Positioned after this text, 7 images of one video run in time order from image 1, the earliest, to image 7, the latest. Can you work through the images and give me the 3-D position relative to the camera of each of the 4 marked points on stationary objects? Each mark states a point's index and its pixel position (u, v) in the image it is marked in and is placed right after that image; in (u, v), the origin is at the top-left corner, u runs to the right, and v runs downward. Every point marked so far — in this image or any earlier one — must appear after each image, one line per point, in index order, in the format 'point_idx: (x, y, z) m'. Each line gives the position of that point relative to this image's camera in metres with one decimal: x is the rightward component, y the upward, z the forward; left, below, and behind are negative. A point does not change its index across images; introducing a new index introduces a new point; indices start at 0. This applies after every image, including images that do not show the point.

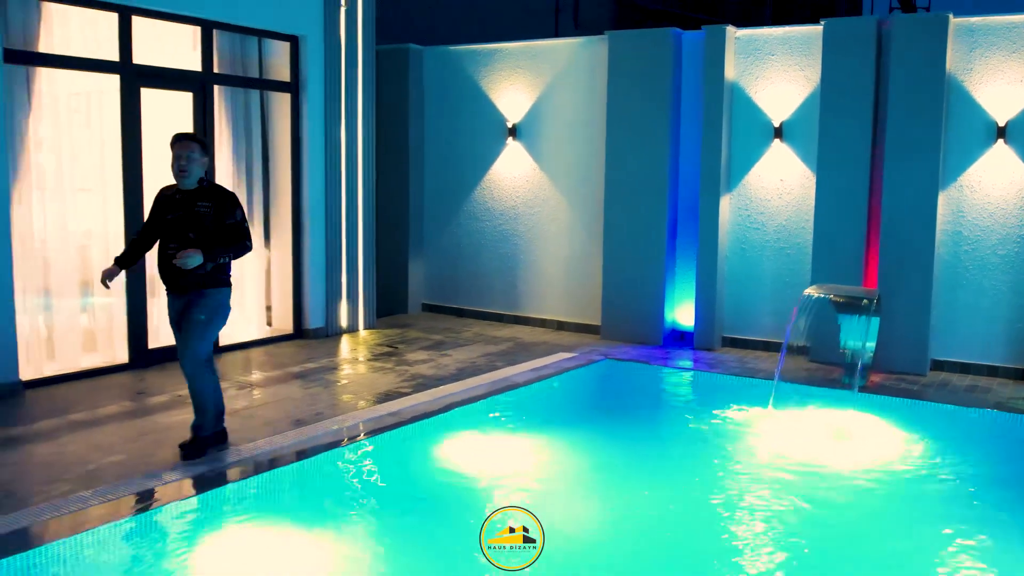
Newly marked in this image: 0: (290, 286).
0: (-1.7, 0.0, +8.0) m
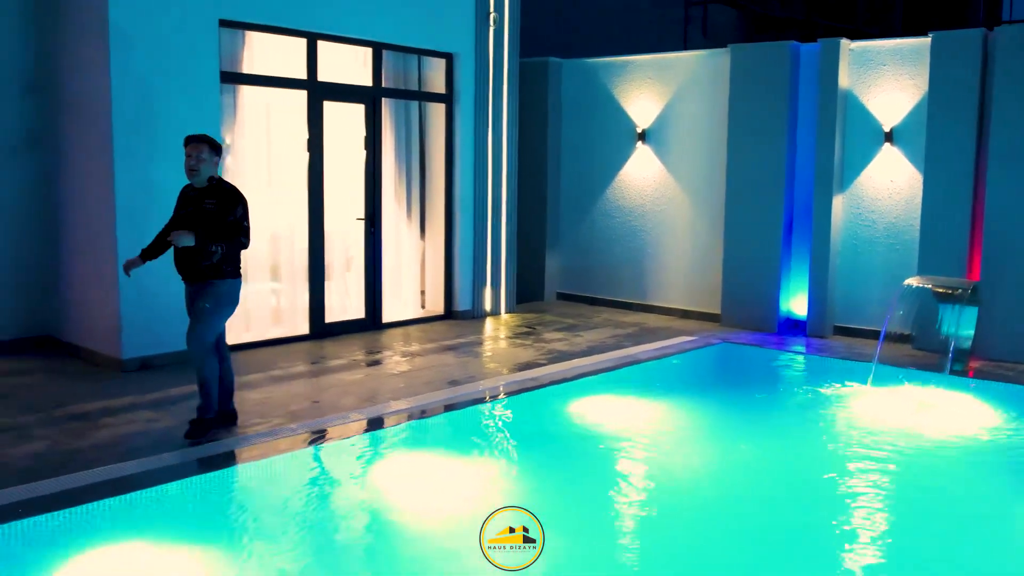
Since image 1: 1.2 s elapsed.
0: (-0.6, +0.1, +9.0) m
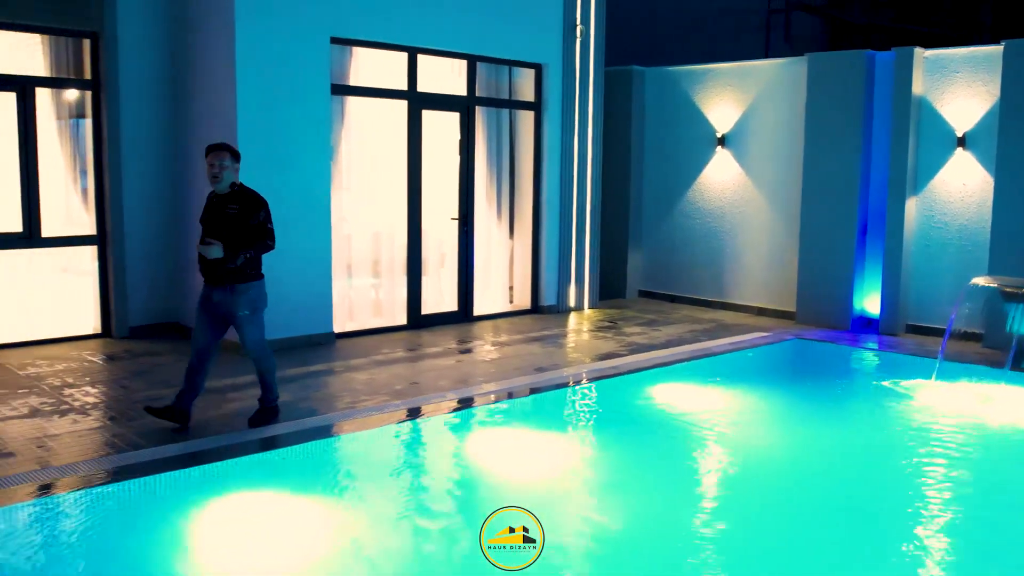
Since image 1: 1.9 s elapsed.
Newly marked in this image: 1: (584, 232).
0: (+0.2, +0.2, +9.6) m
1: (+0.7, +0.5, +9.9) m
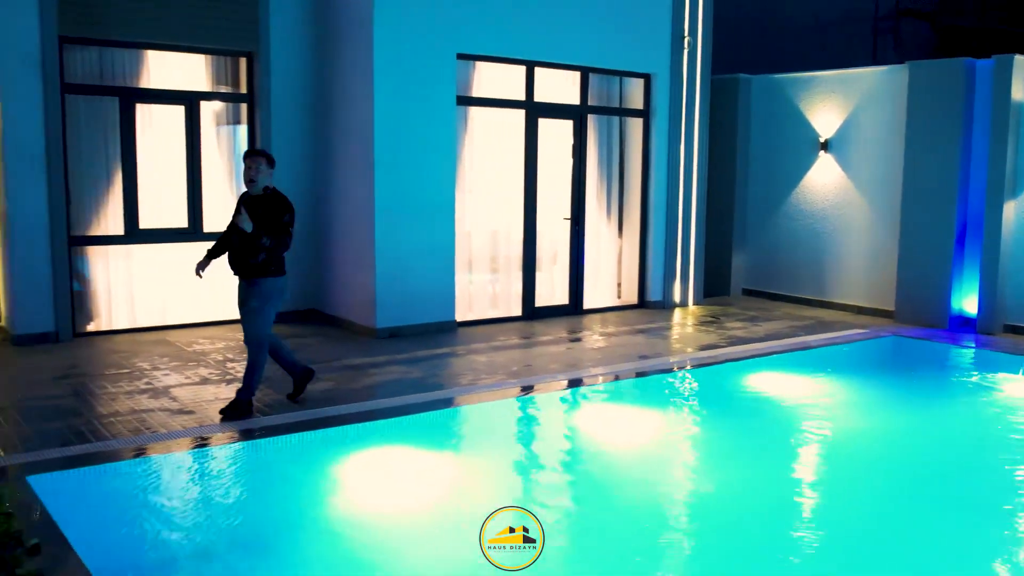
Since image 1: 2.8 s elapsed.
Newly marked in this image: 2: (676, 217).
0: (+1.2, +0.2, +10.2) m
1: (+1.8, +0.6, +10.4) m
2: (+1.6, +0.7, +10.3) m
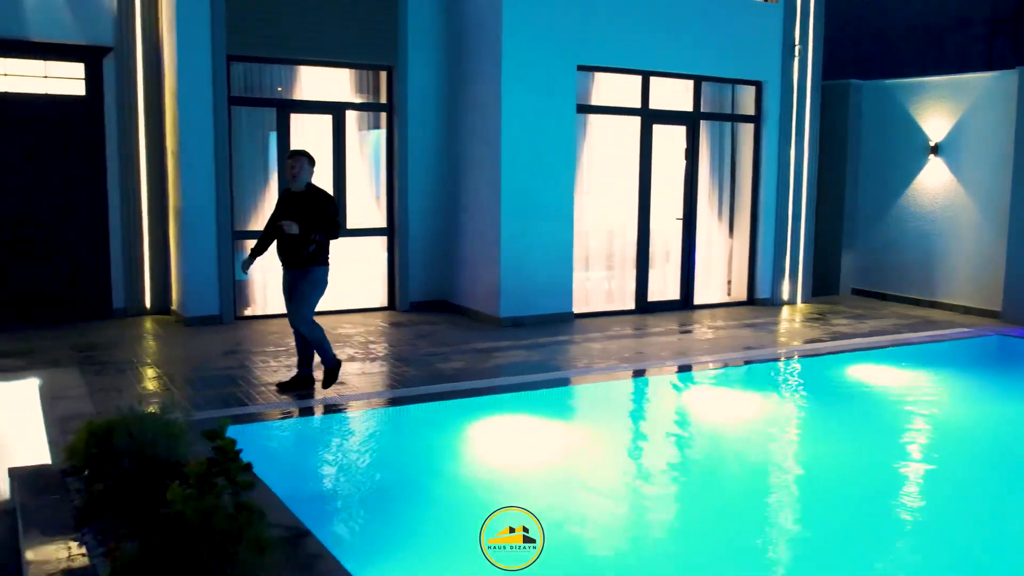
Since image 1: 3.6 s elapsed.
0: (+2.4, +0.2, +10.7) m
1: (+3.0, +0.6, +10.8) m
2: (+2.8, +0.7, +10.7) m
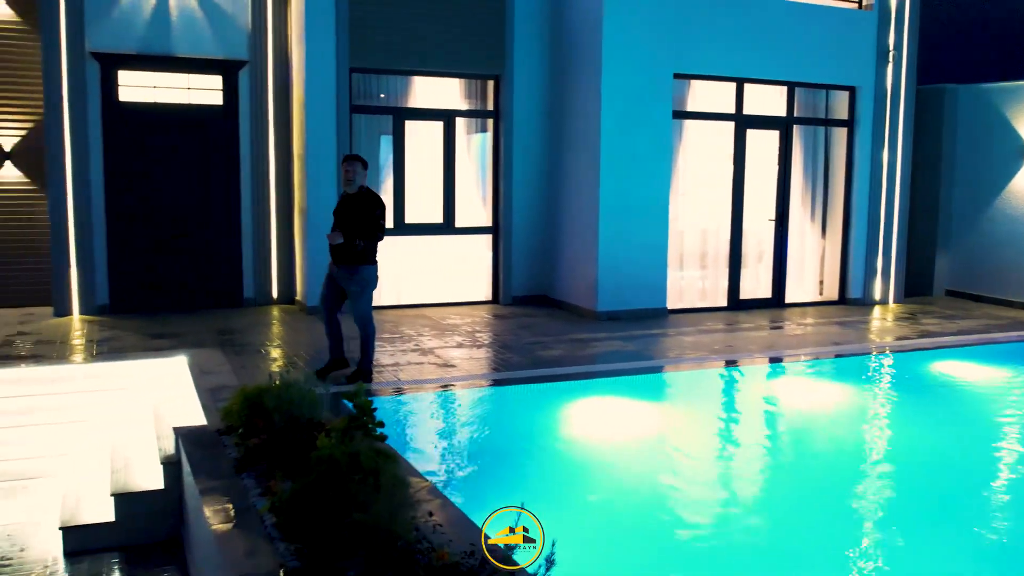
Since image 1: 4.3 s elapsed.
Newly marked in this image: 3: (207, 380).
0: (+3.5, +0.2, +11.0) m
1: (+4.1, +0.6, +11.1) m
2: (+3.9, +0.7, +11.0) m
3: (-1.9, -0.6, +6.7) m
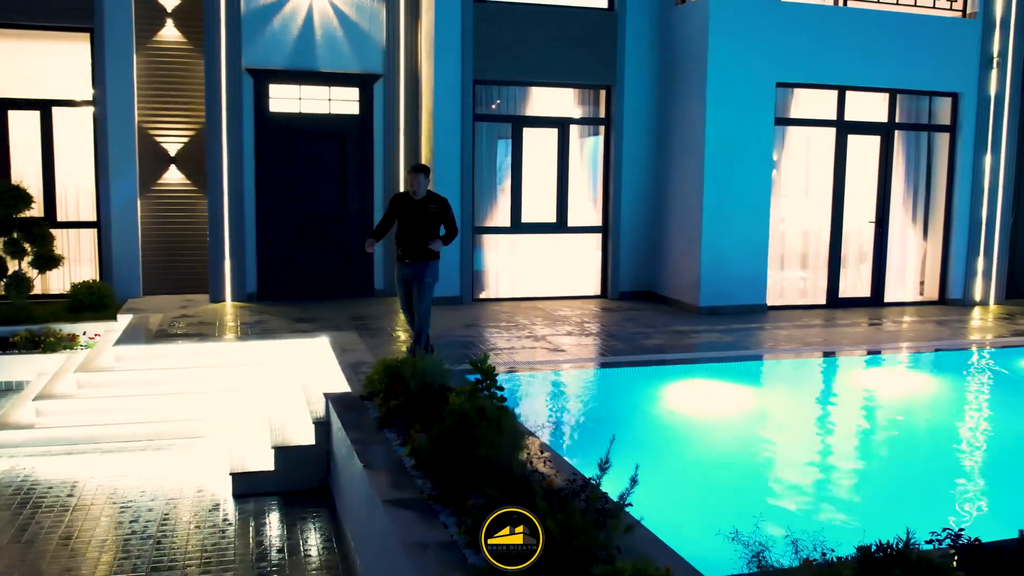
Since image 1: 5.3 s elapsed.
0: (+4.7, +0.2, +11.3) m
1: (+5.3, +0.6, +11.3) m
2: (+5.1, +0.7, +11.2) m
3: (-1.2, -0.5, +7.6) m
